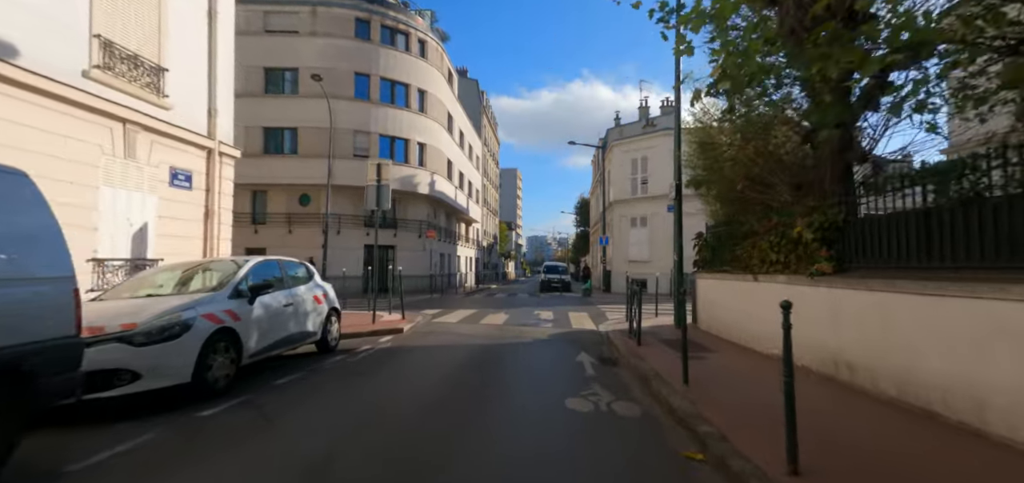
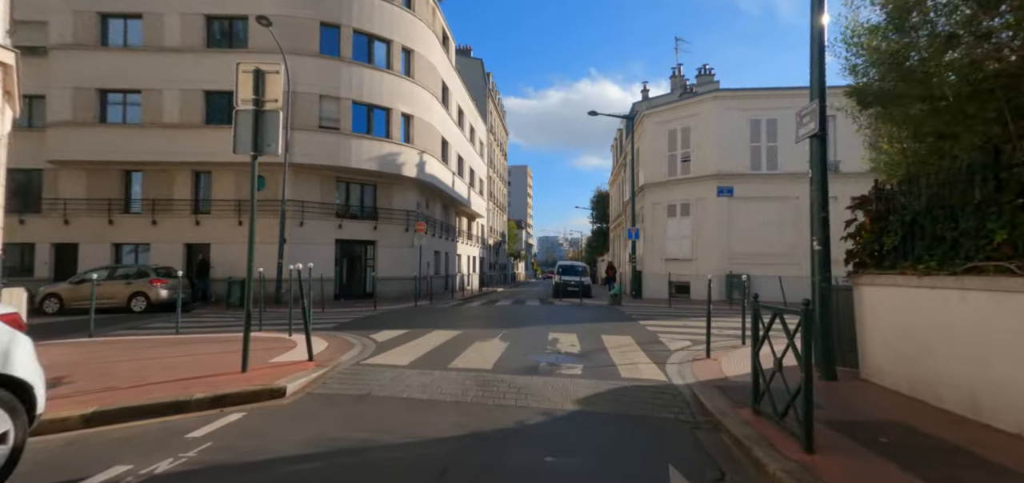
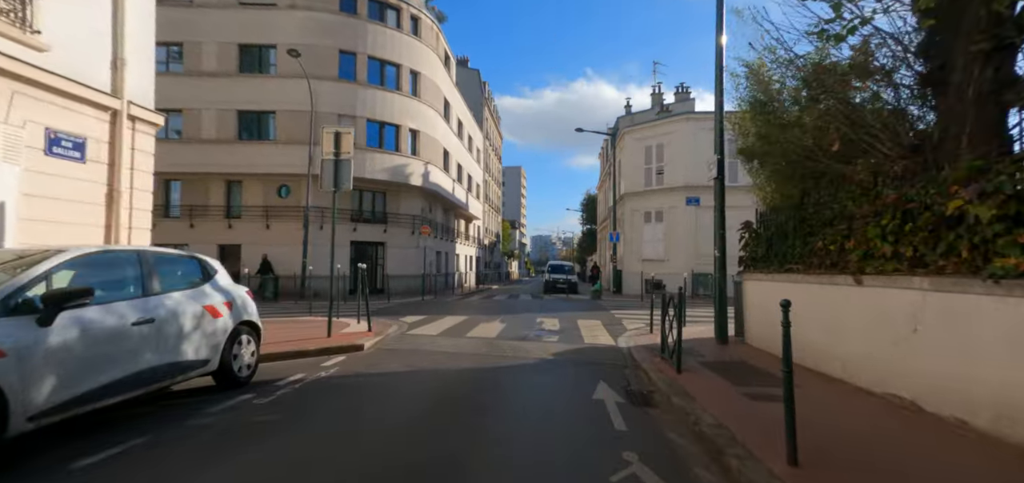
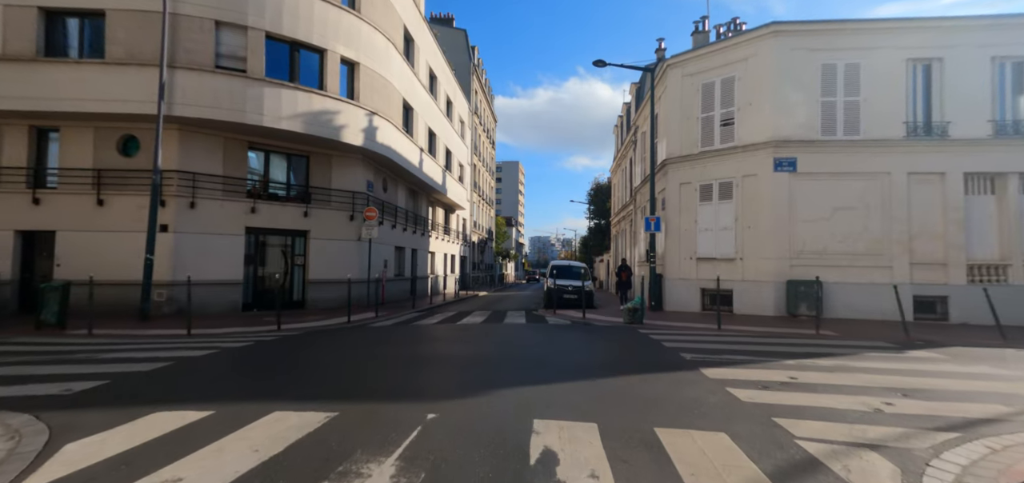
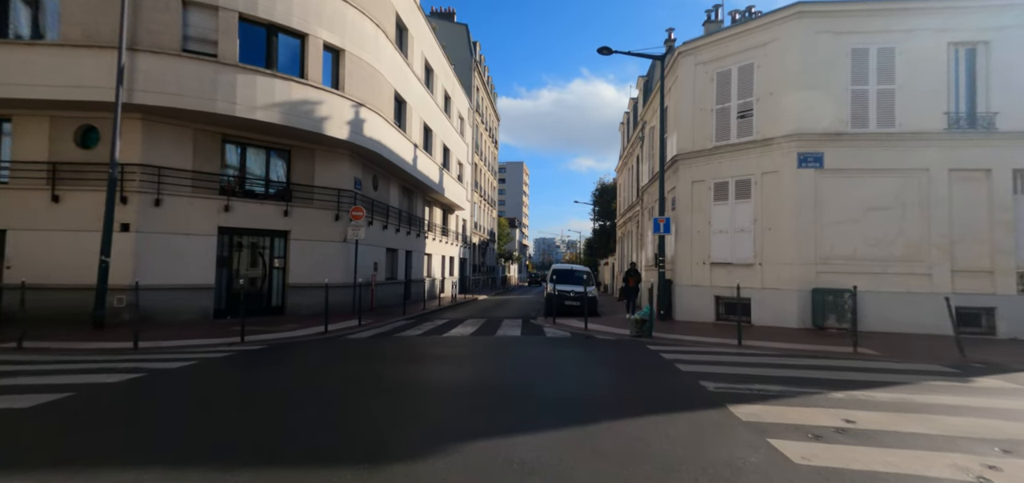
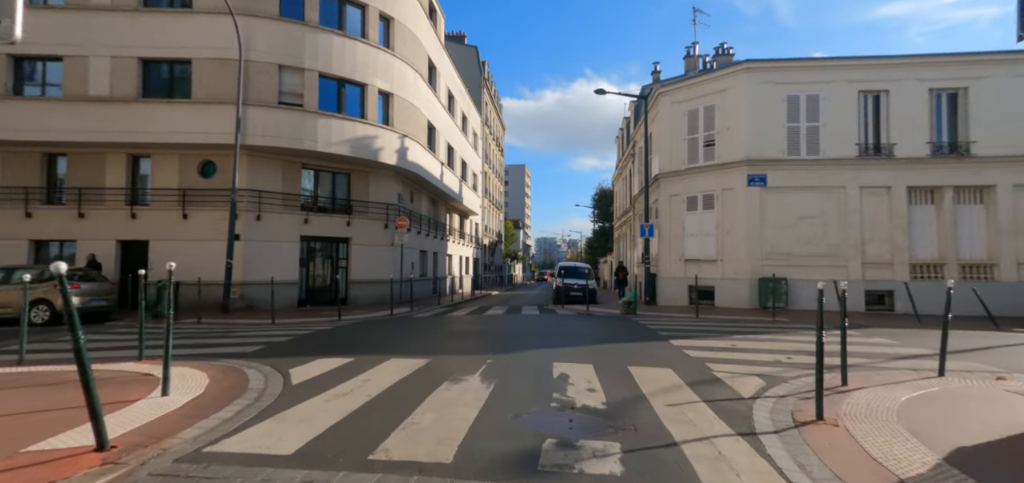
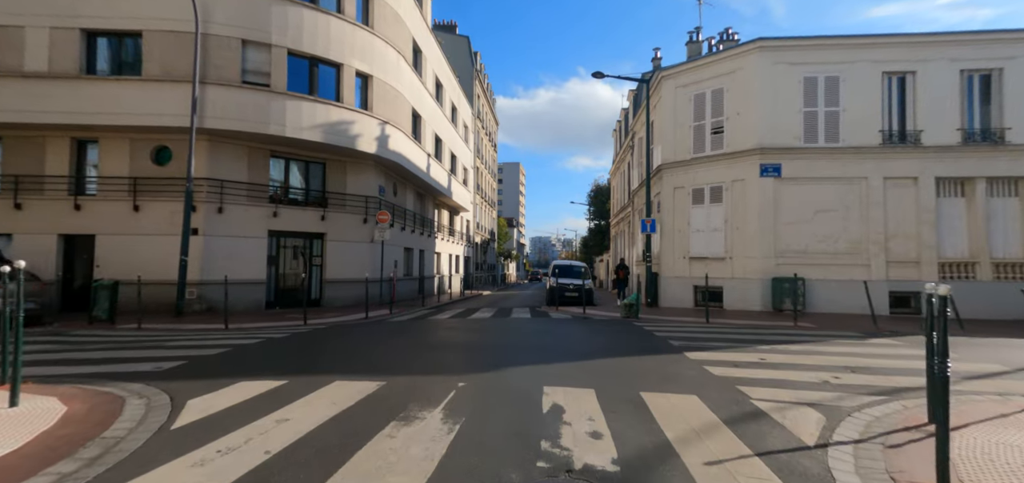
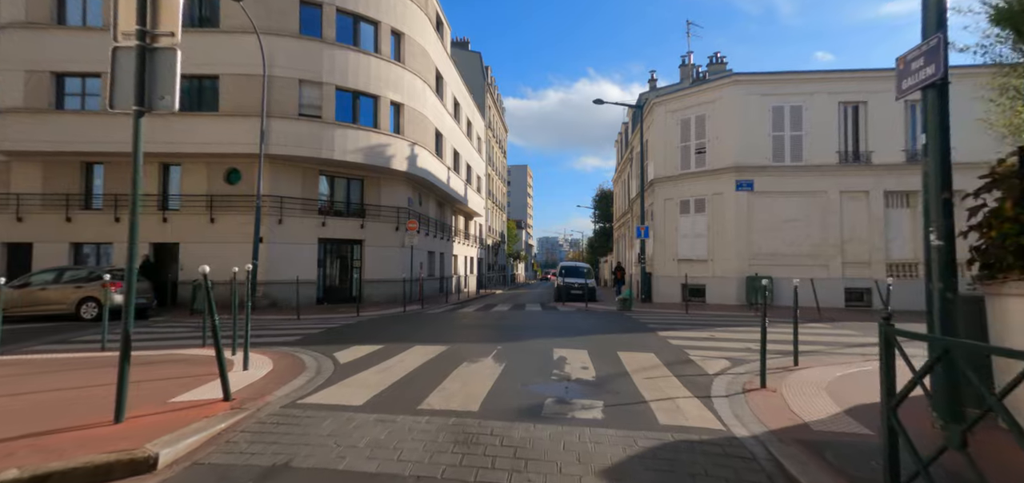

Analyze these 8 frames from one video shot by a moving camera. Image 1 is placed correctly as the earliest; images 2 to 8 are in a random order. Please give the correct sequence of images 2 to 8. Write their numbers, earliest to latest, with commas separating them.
3, 2, 8, 6, 7, 4, 5
